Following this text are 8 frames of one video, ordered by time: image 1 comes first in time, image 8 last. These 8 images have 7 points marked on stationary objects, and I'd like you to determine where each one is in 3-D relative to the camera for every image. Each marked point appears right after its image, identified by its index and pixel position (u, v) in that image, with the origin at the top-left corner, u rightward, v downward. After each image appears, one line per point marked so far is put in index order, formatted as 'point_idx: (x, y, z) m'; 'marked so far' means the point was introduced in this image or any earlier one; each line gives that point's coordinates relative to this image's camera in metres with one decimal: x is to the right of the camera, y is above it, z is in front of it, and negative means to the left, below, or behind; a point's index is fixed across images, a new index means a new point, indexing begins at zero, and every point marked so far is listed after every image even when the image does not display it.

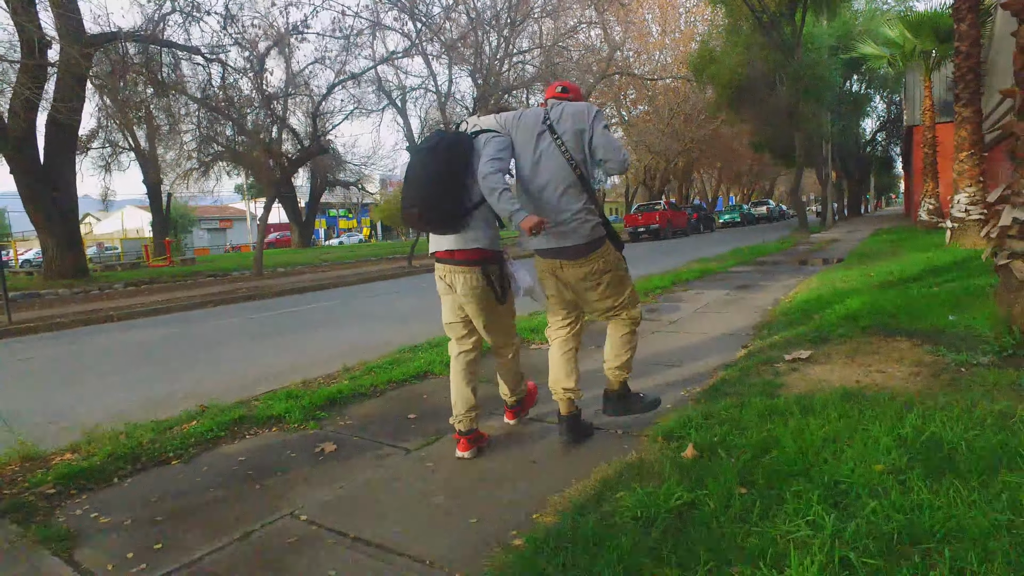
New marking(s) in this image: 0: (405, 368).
0: (-0.7, -0.5, +4.3) m
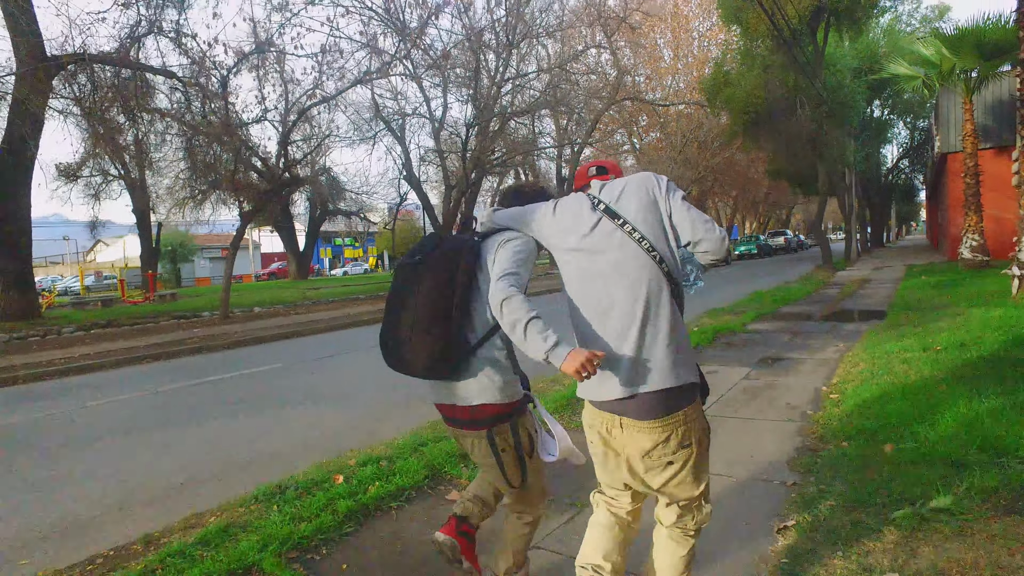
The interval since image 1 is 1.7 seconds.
0: (-1.1, -1.0, +2.7) m
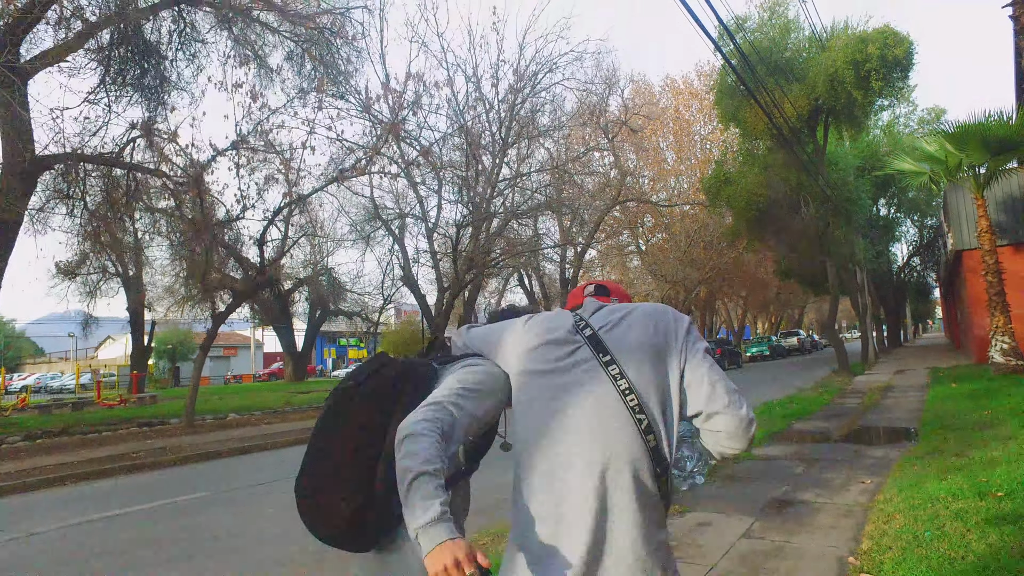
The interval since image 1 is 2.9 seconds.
0: (-1.5, -1.3, +1.5) m
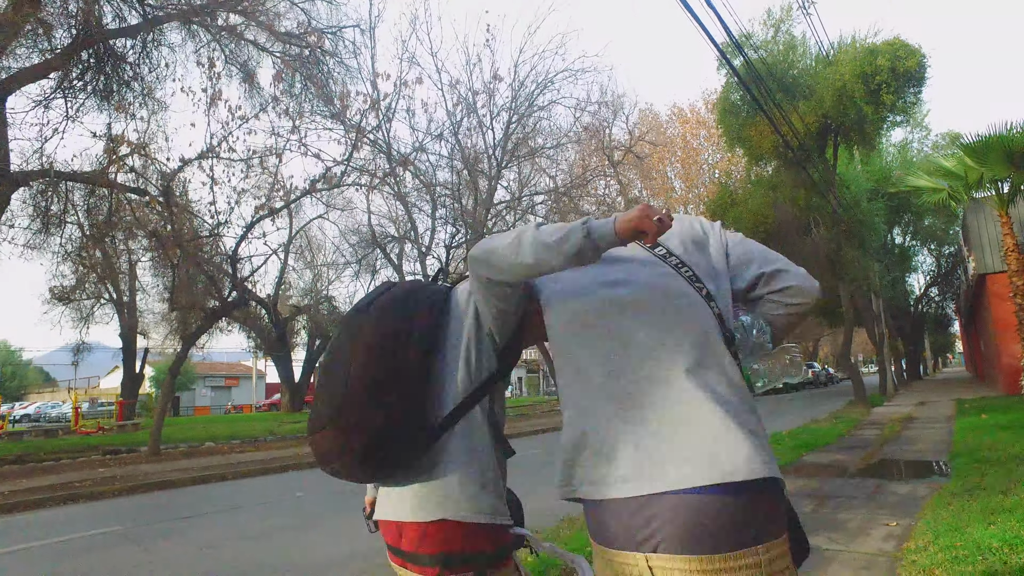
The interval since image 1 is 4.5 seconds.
0: (-1.9, -1.1, +0.5) m
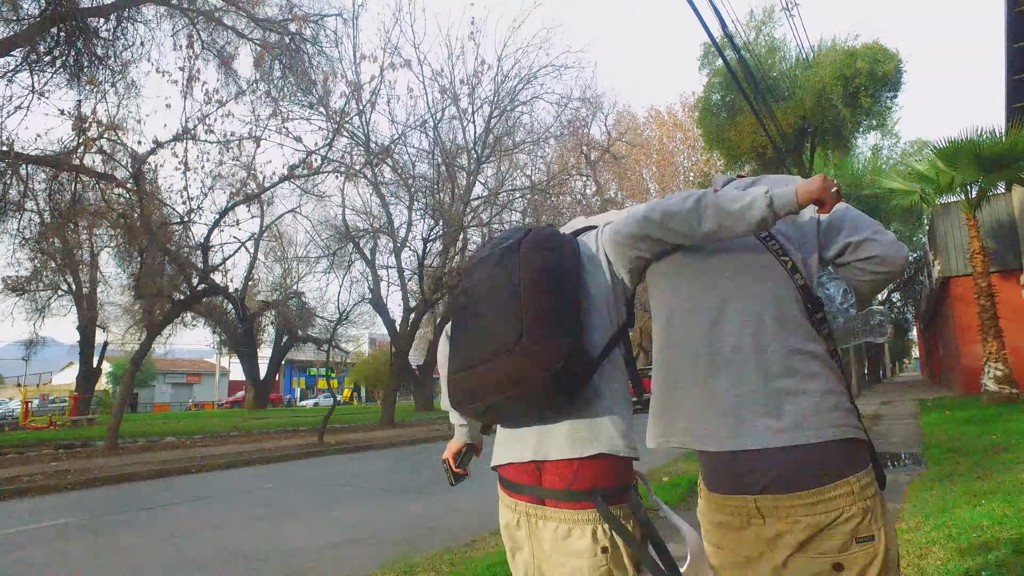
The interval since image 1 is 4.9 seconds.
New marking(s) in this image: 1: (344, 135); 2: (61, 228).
0: (-1.7, -0.9, +0.2) m
1: (-3.8, +3.4, +16.4) m
2: (-8.1, +1.1, +13.0) m
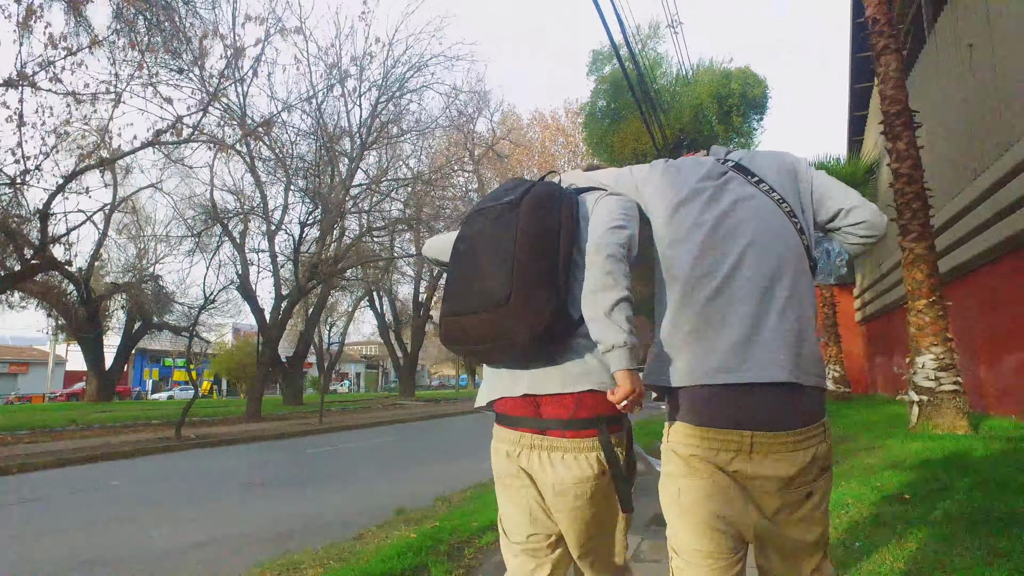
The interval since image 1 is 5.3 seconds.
0: (-1.6, -0.8, -0.2) m
1: (-6.2, +3.8, +15.3) m
2: (-9.9, +1.6, +11.2) m
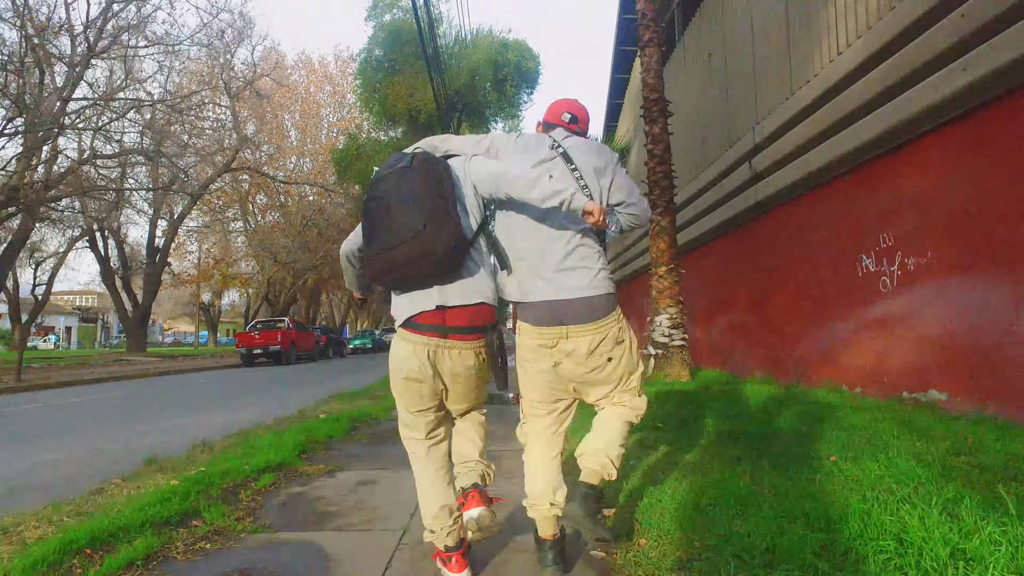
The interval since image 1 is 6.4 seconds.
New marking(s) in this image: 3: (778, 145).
0: (-1.1, -0.5, -0.9) m
1: (-10.3, +5.1, +12.1) m
2: (-12.6, +2.9, +7.1) m
3: (+3.6, +2.0, +10.0) m
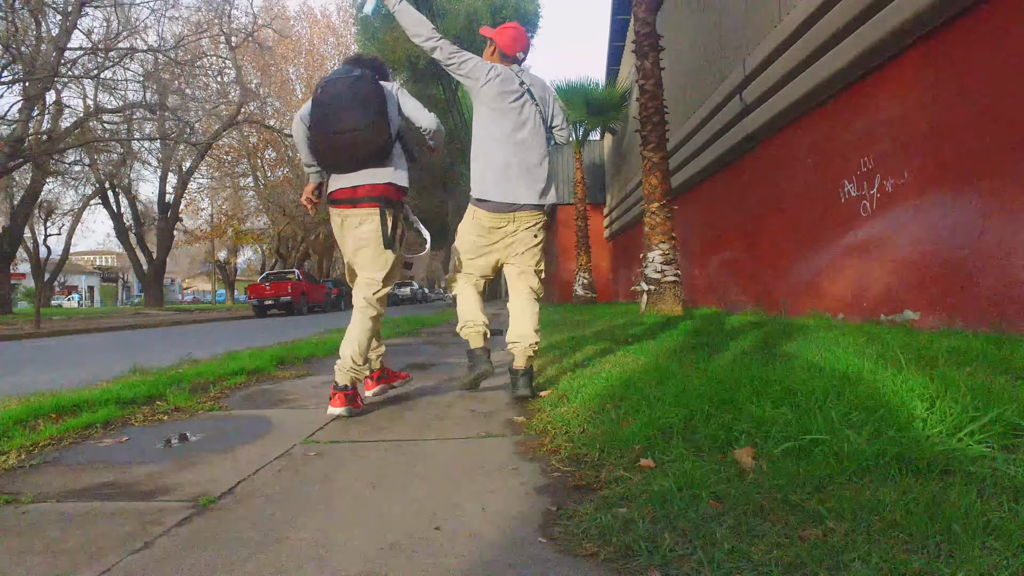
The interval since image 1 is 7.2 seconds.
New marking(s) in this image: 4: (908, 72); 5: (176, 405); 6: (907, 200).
0: (-1.5, -0.2, -0.6) m
1: (-10.4, +6.0, +12.3) m
2: (-12.8, +3.5, +7.5) m
3: (+3.5, +2.9, +9.9) m
4: (+3.7, +2.0, +6.7) m
5: (-1.7, -0.6, +3.6) m
6: (+3.7, +0.8, +6.8) m
